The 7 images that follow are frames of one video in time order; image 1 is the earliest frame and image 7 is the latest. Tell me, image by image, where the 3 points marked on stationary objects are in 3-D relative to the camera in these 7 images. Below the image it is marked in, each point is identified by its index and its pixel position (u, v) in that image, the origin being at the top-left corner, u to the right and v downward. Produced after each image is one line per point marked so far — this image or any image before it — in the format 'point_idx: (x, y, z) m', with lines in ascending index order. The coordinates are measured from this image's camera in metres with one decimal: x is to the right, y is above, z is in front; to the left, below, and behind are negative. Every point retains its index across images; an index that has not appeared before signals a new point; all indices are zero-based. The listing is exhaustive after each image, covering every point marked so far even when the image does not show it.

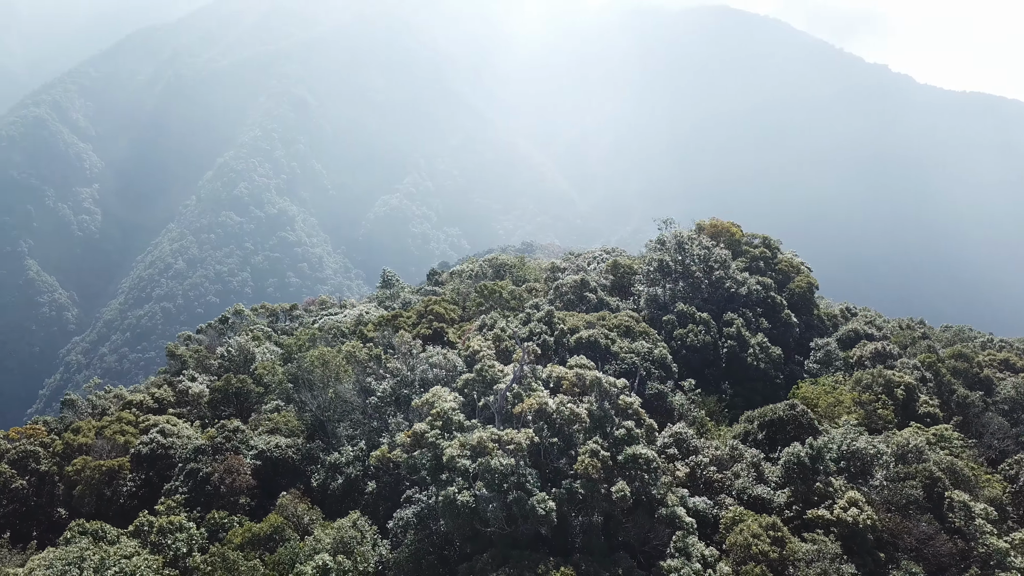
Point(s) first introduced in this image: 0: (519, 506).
0: (+0.1, -5.2, +19.3) m
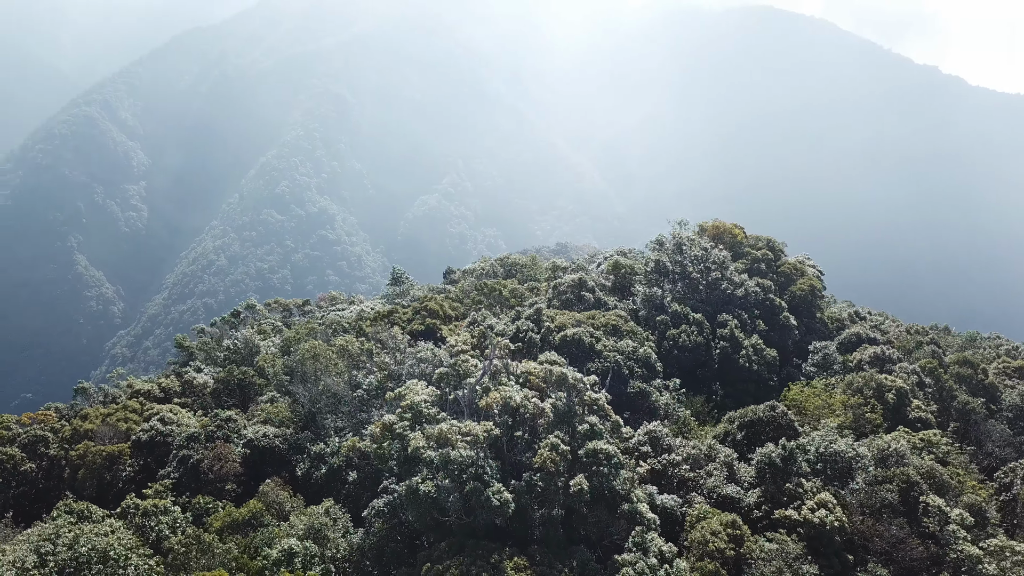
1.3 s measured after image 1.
0: (-0.9, -5.1, +19.8) m
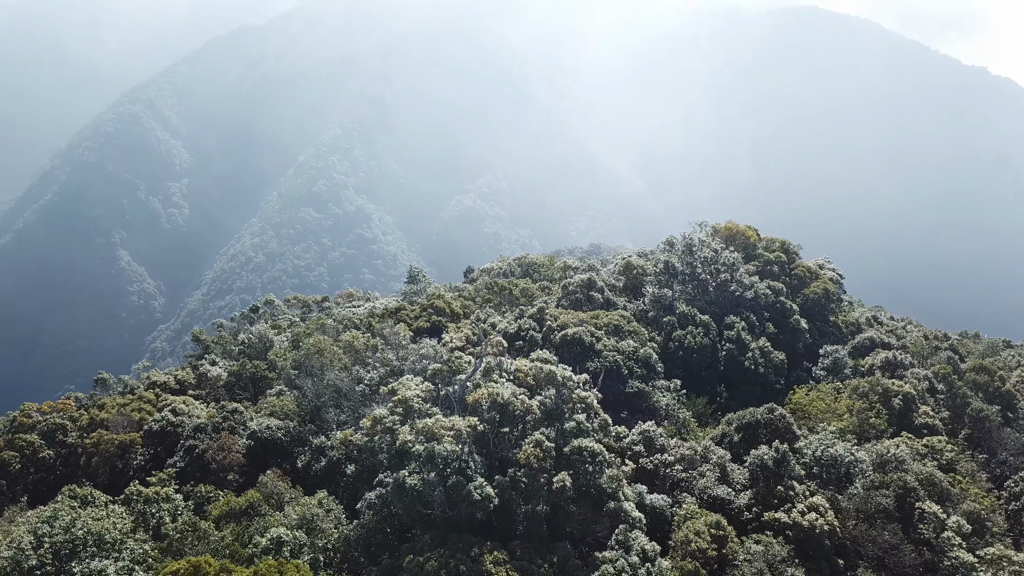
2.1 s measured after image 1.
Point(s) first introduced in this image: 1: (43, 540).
0: (-1.4, -5.0, +20.1) m
1: (-11.4, -6.2, +19.6) m
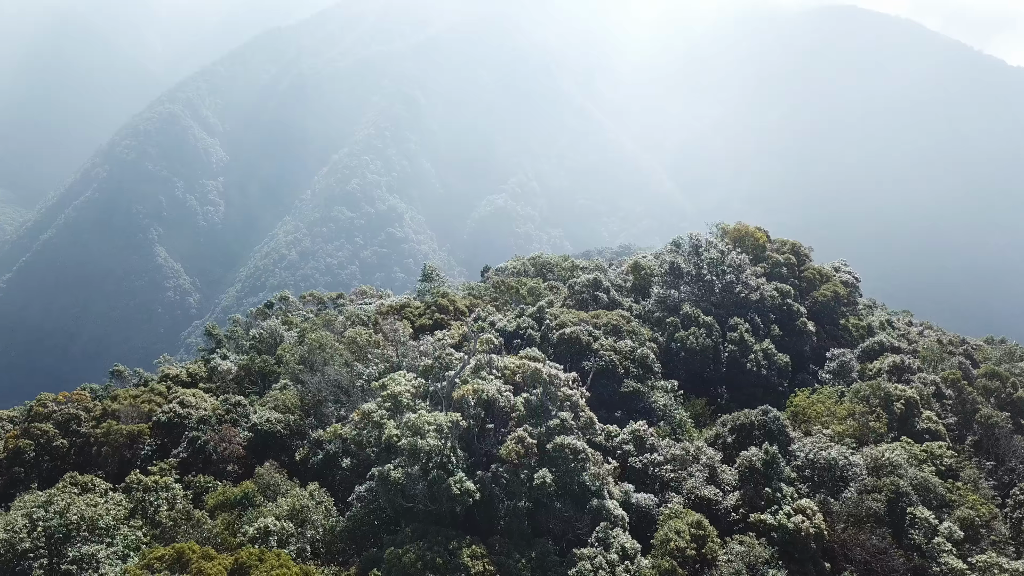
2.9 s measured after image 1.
0: (-1.9, -5.0, +20.3) m
1: (-12.0, -6.0, +20.3) m
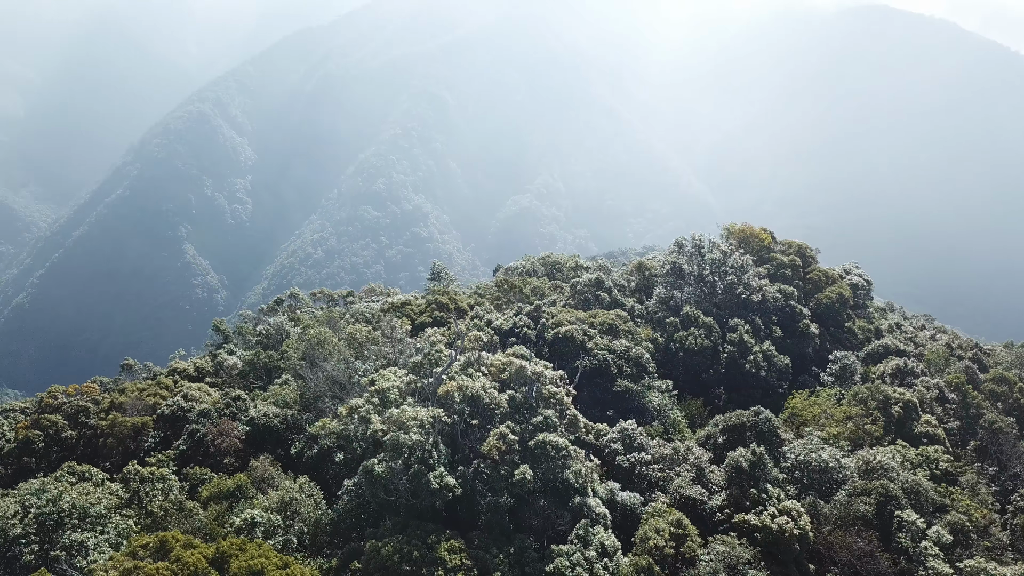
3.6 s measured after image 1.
0: (-2.4, -4.9, +20.6) m
1: (-12.5, -5.8, +20.9) m
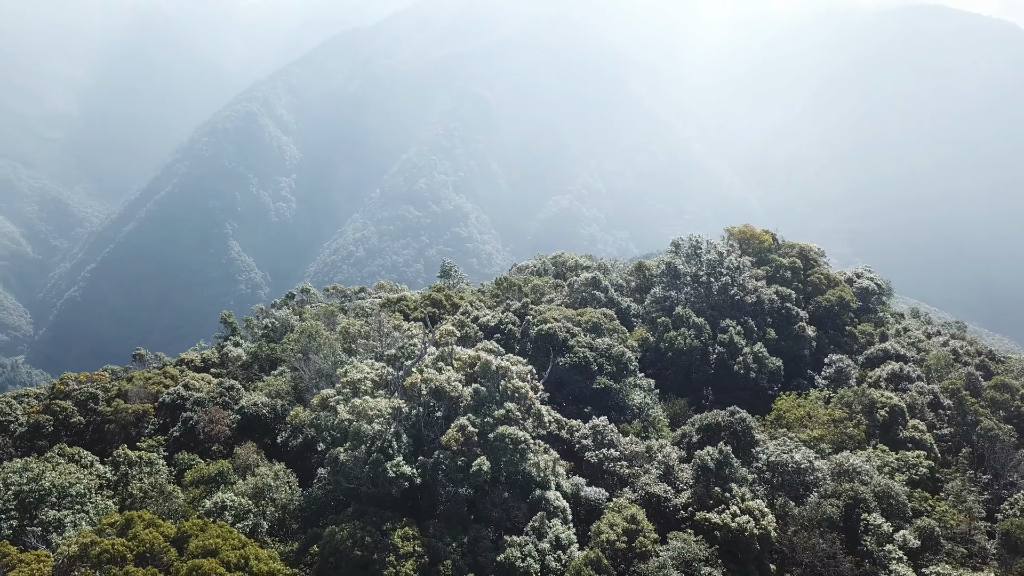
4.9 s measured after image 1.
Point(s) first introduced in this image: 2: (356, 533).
0: (-3.5, -4.7, +21.1) m
1: (-13.6, -5.5, +21.9) m
2: (-3.8, -6.0, +19.7) m
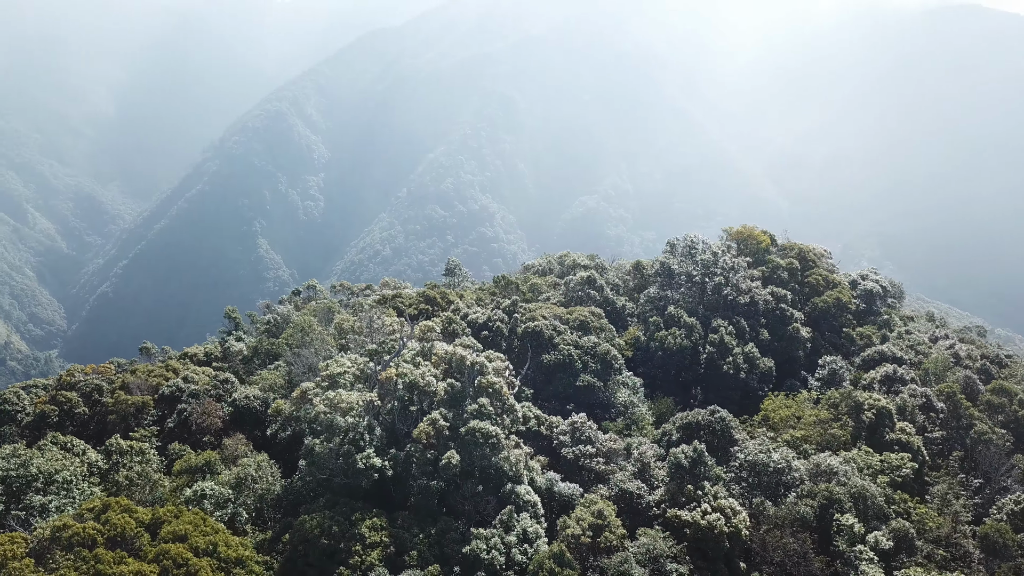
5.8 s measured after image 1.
0: (-4.3, -4.6, +21.6) m
1: (-14.4, -5.2, +22.7) m
2: (-4.7, -5.9, +20.1) m
